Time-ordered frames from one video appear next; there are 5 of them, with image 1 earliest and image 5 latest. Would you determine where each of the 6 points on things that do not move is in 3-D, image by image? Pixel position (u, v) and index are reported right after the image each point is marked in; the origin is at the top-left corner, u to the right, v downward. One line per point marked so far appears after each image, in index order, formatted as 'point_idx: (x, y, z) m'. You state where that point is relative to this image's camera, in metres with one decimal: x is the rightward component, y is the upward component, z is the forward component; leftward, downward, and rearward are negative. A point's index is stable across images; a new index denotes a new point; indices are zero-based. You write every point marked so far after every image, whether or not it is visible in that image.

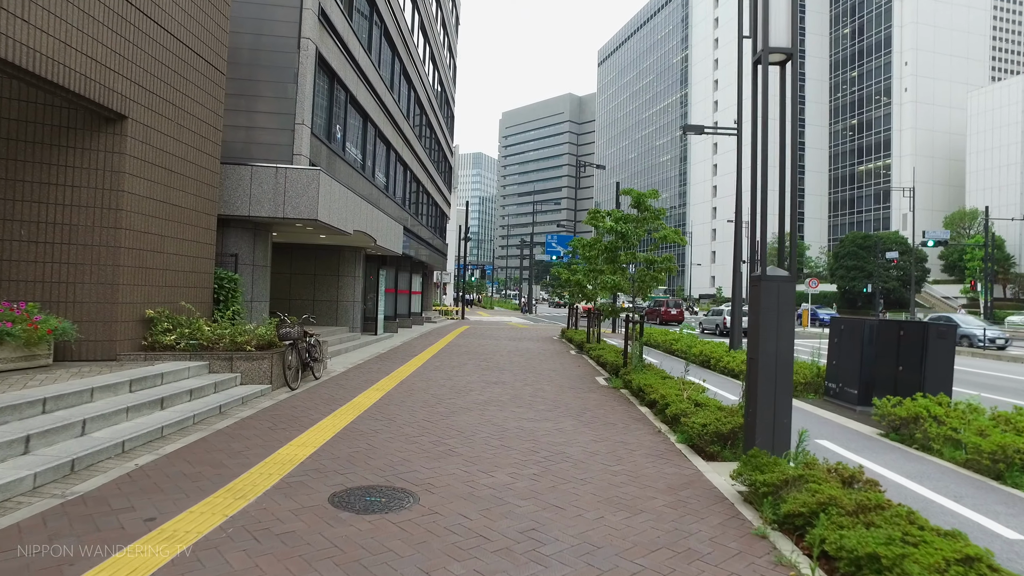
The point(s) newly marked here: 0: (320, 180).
0: (-3.5, +1.9, +12.2) m
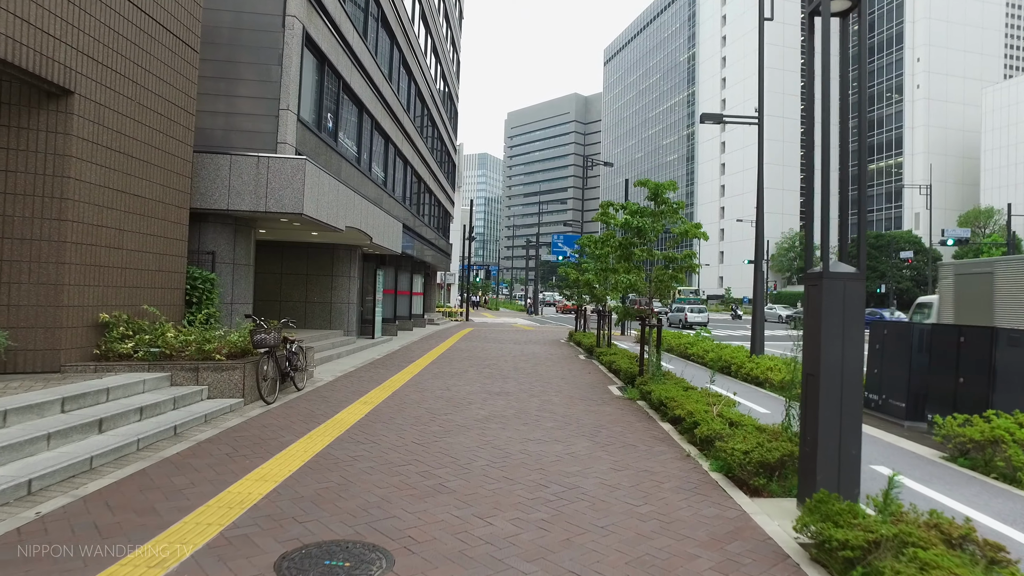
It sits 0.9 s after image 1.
0: (-3.4, +1.9, +11.1) m
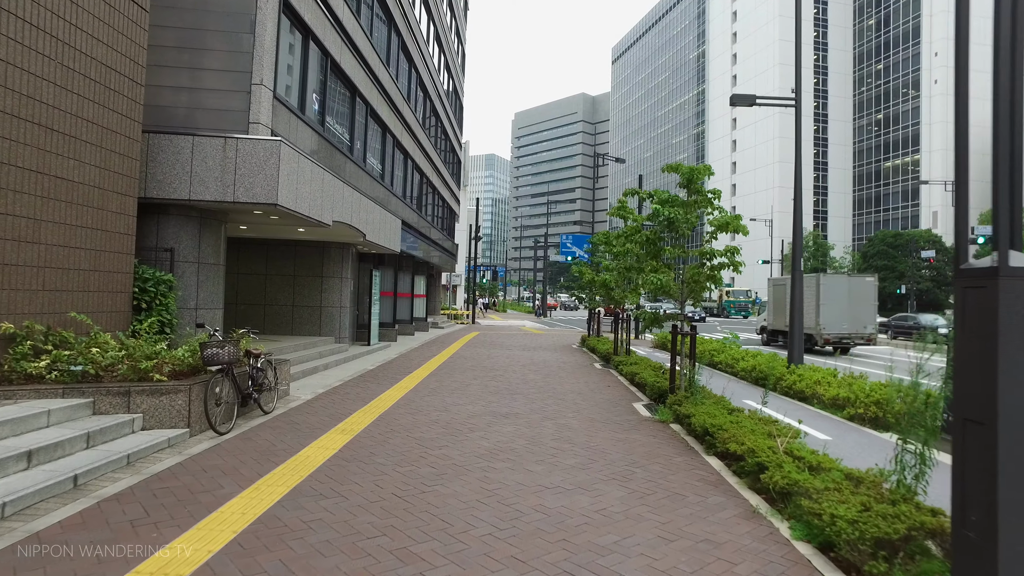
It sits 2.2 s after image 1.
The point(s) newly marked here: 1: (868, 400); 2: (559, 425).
0: (-3.3, +1.9, +9.6) m
1: (+4.8, -1.5, +9.1) m
2: (+0.6, -1.7, +8.1) m
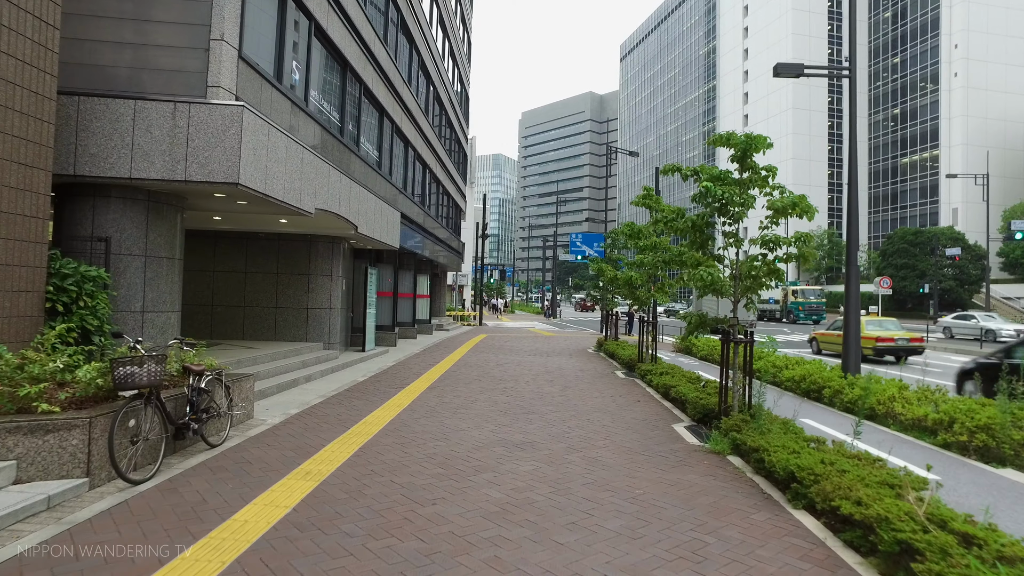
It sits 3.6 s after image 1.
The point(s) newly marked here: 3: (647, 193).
0: (-3.1, +1.9, +7.9) m
1: (+4.9, -1.5, +7.2) m
2: (+0.7, -1.6, +6.4) m
3: (+2.8, +1.9, +13.7) m
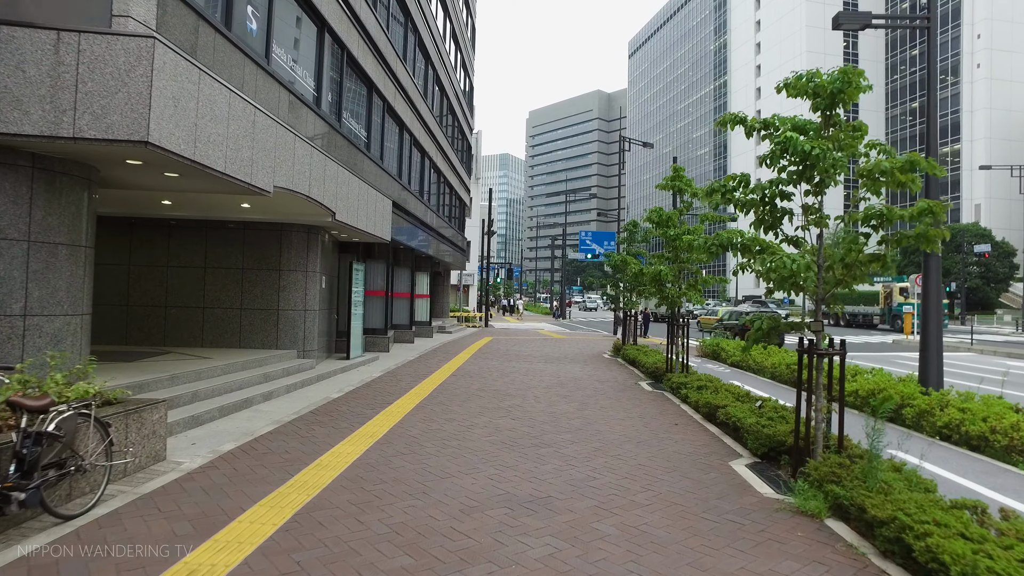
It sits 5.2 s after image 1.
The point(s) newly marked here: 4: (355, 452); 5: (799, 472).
0: (-3.1, +2.0, +5.8) m
1: (+5.0, -1.4, +5.1) m
2: (+0.8, -1.6, +4.3) m
3: (+2.9, +2.0, +11.6) m
4: (-1.4, -1.5, +6.2) m
5: (+2.4, -1.5, +5.6) m
